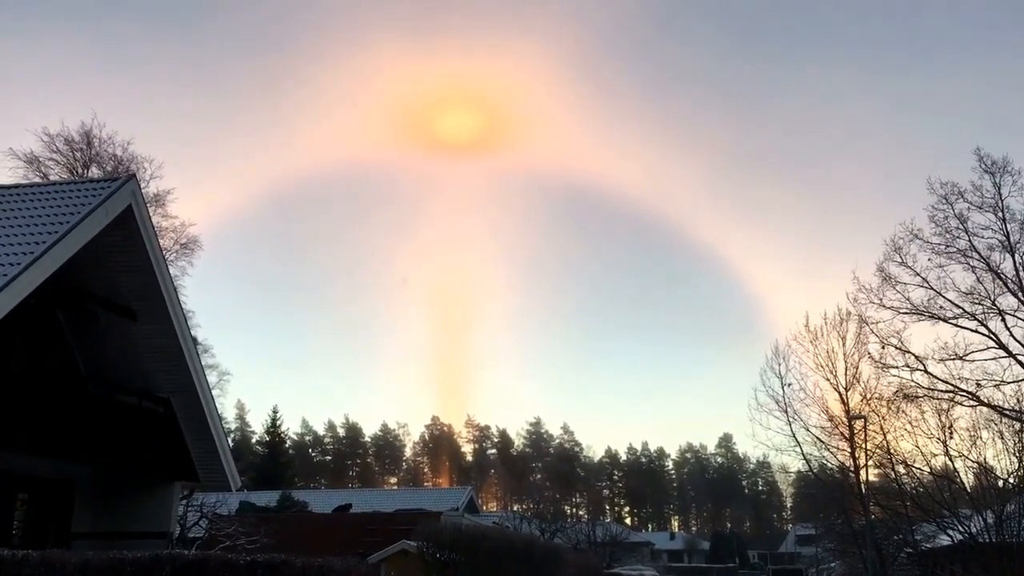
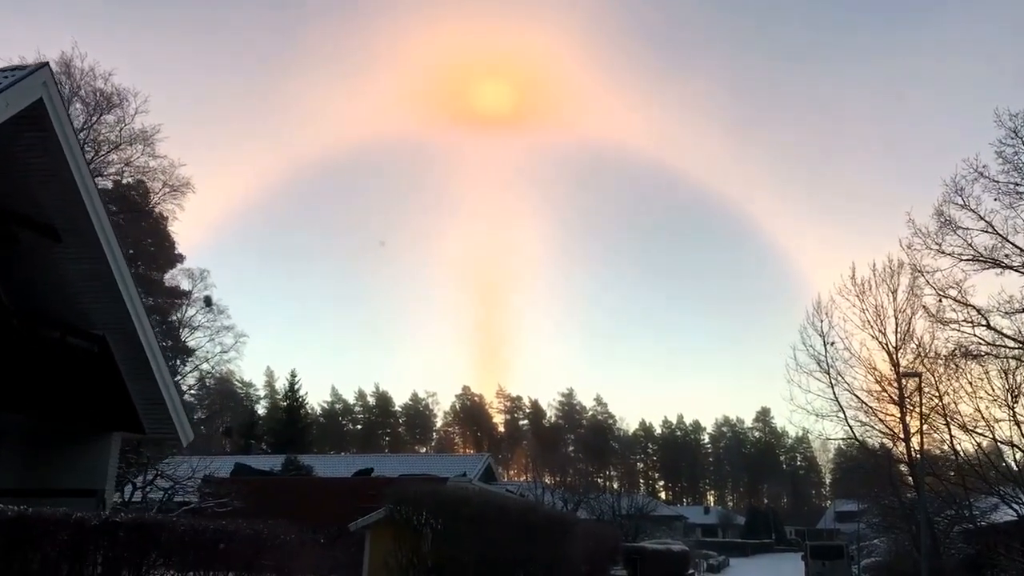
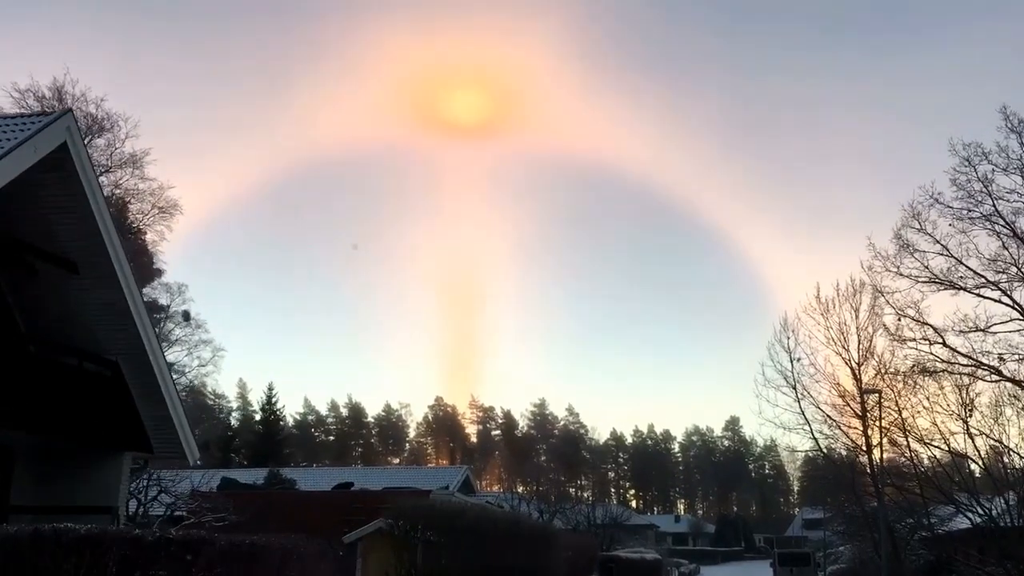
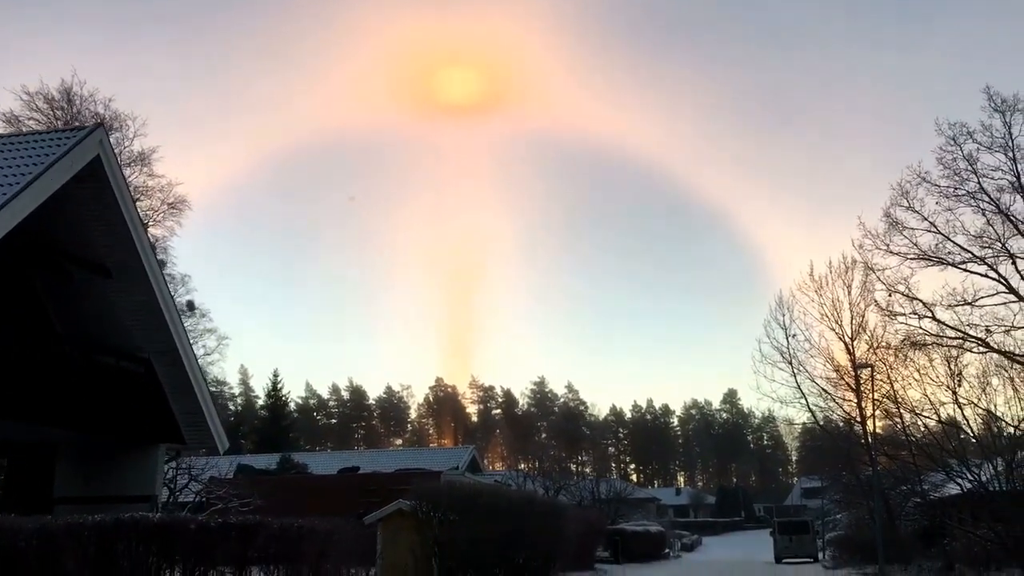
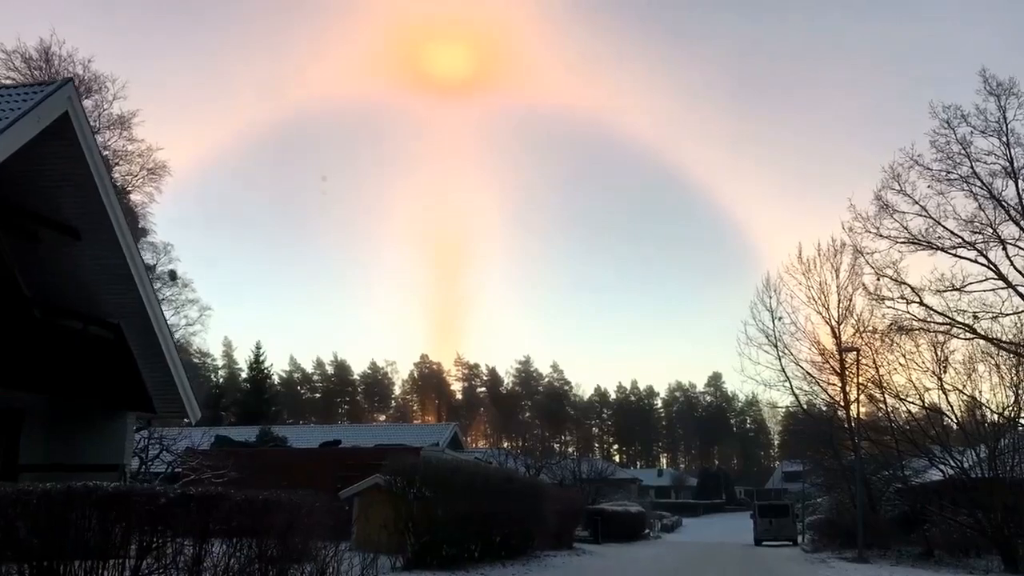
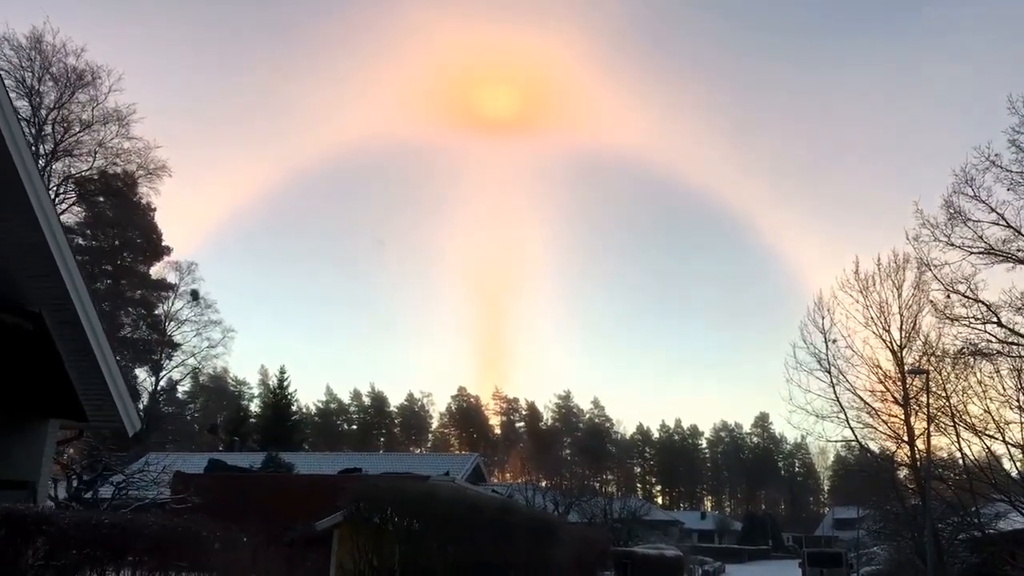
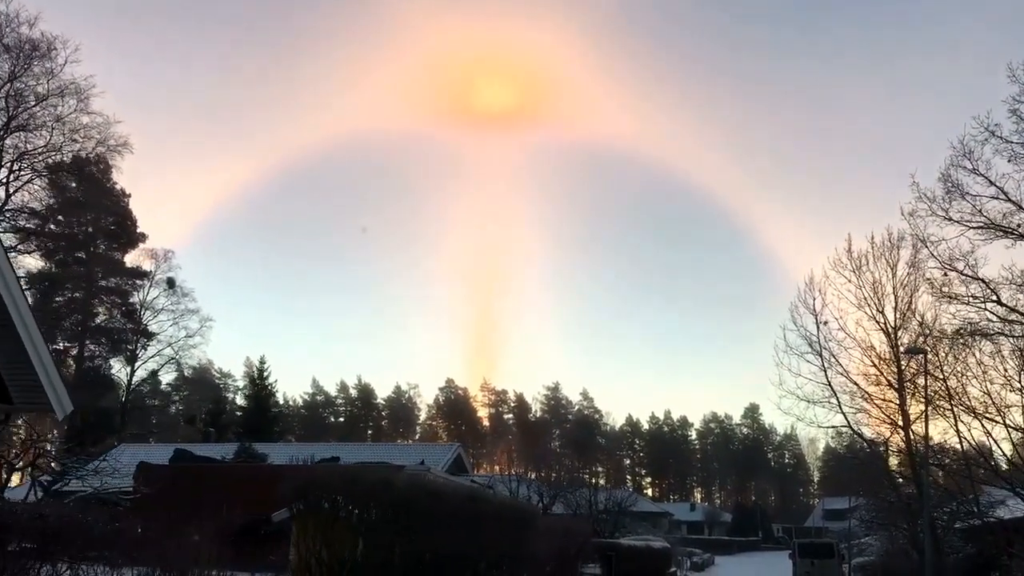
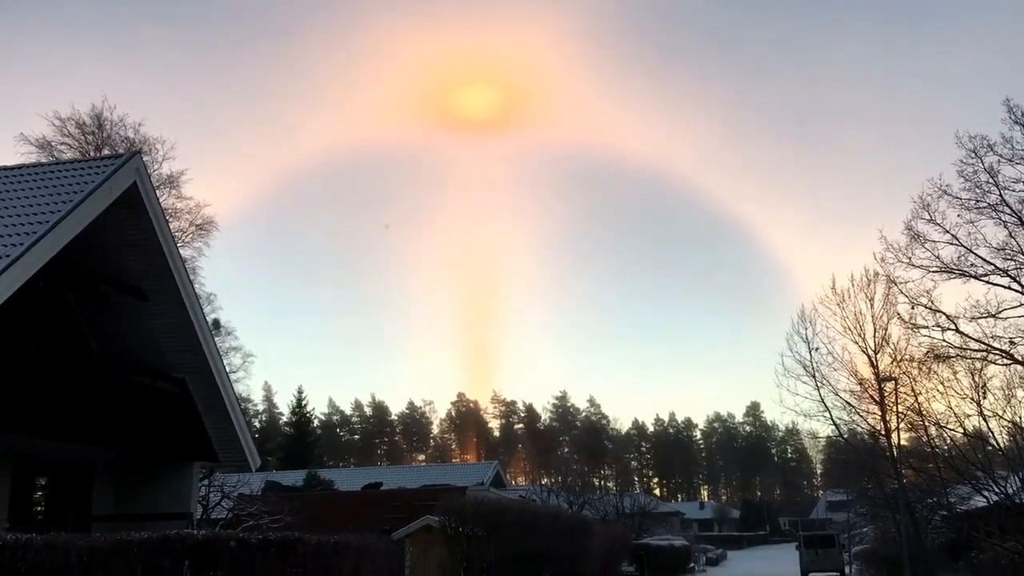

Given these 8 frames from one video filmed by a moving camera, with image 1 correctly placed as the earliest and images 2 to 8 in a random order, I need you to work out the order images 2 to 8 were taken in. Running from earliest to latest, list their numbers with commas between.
8, 4, 5, 3, 2, 6, 7
